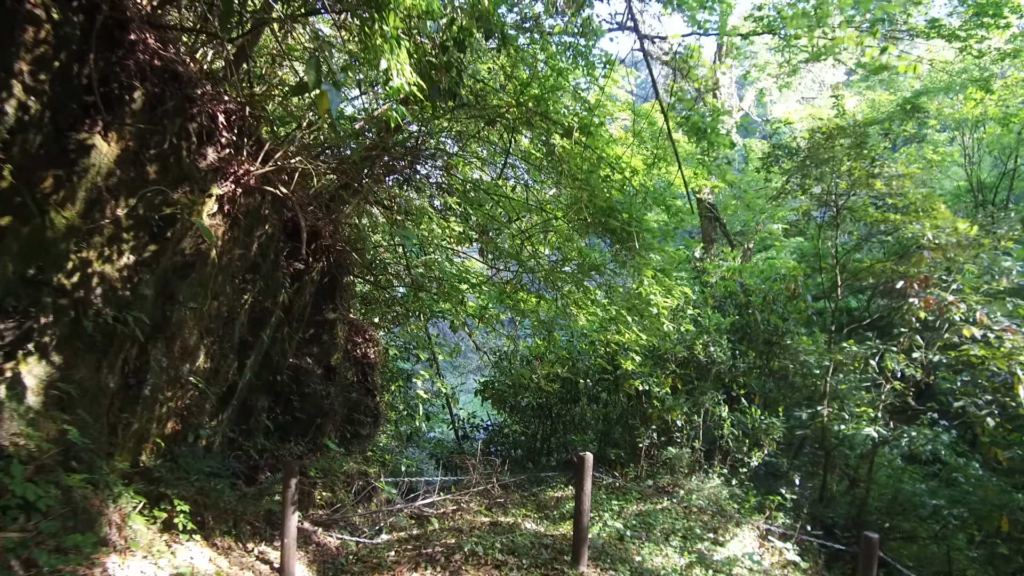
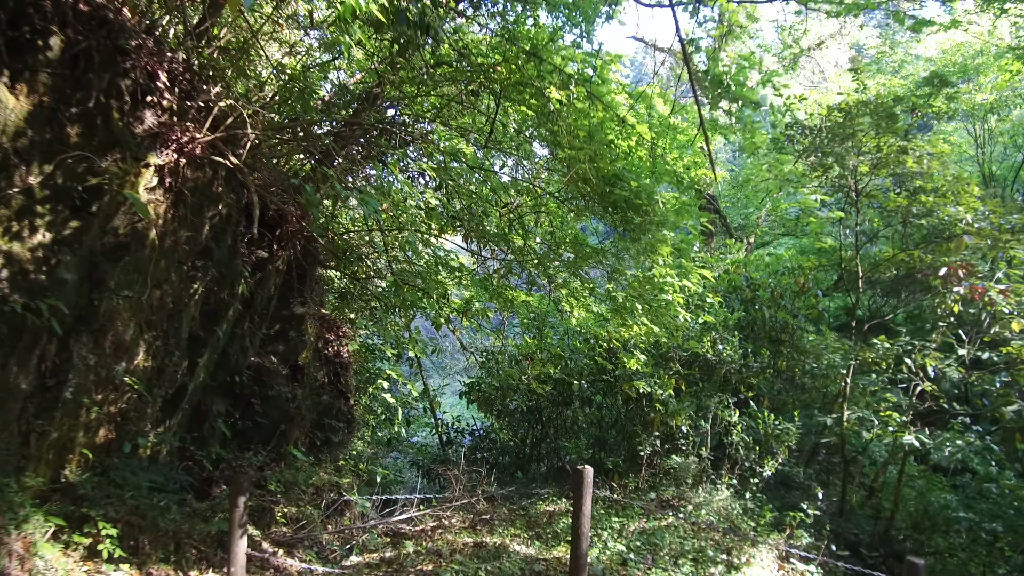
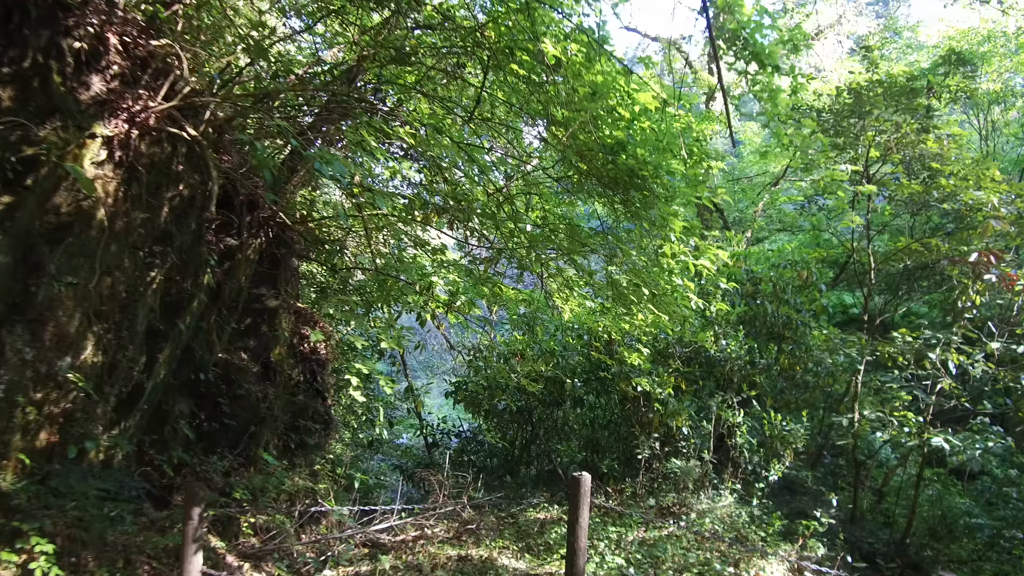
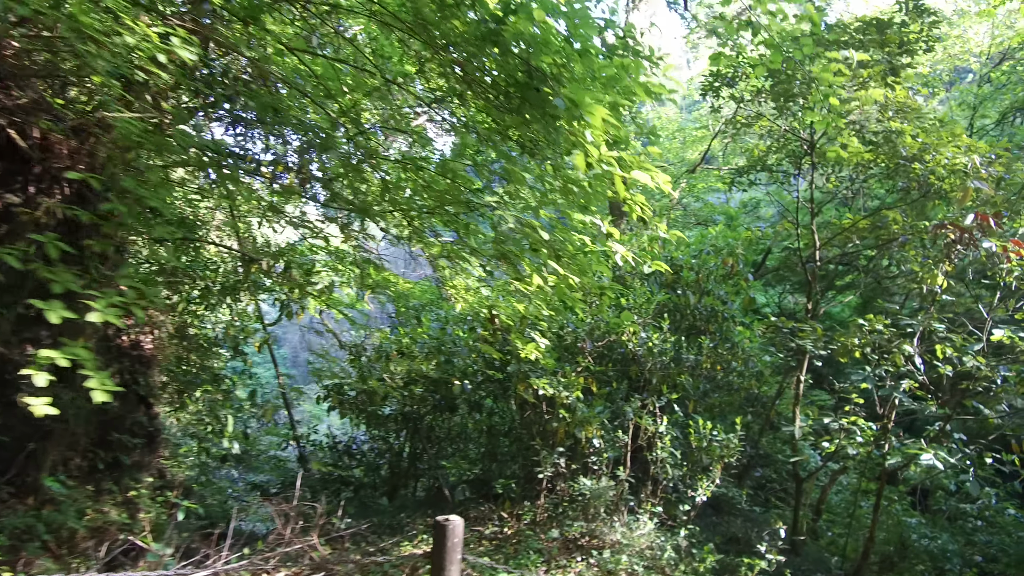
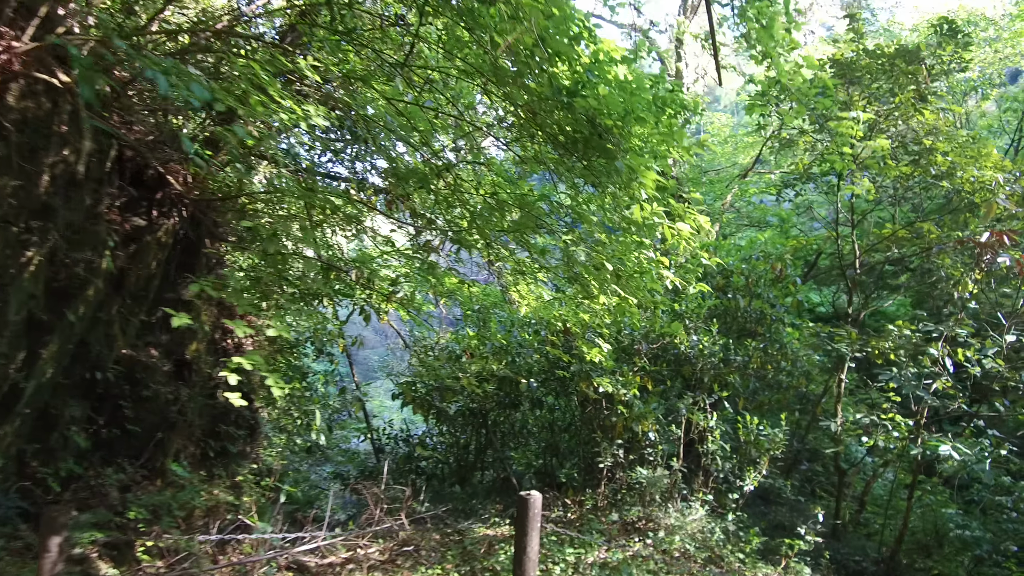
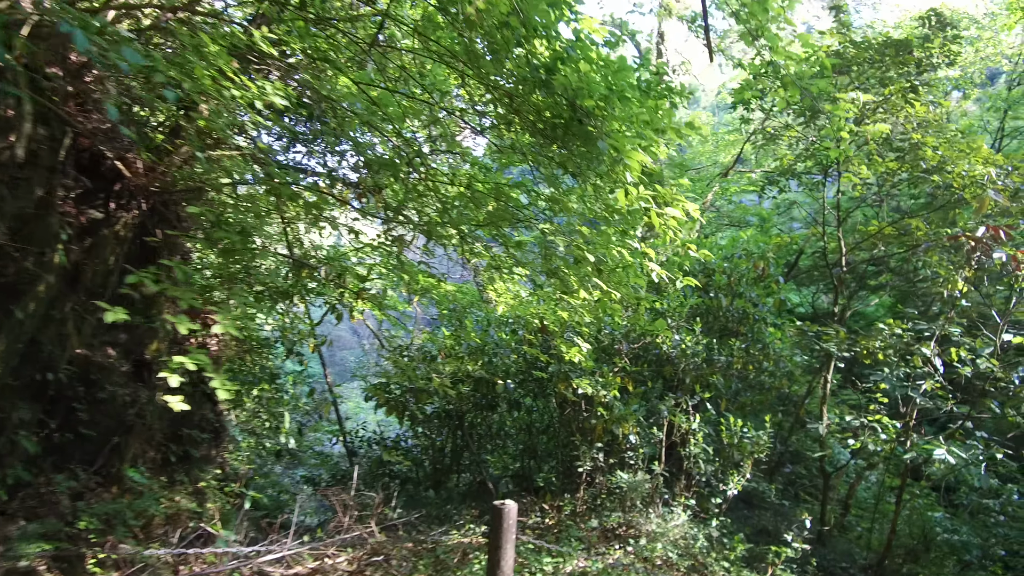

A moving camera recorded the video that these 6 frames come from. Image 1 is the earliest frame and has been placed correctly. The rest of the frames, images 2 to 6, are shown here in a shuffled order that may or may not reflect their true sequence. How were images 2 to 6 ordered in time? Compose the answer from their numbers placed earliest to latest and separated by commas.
2, 3, 5, 6, 4
